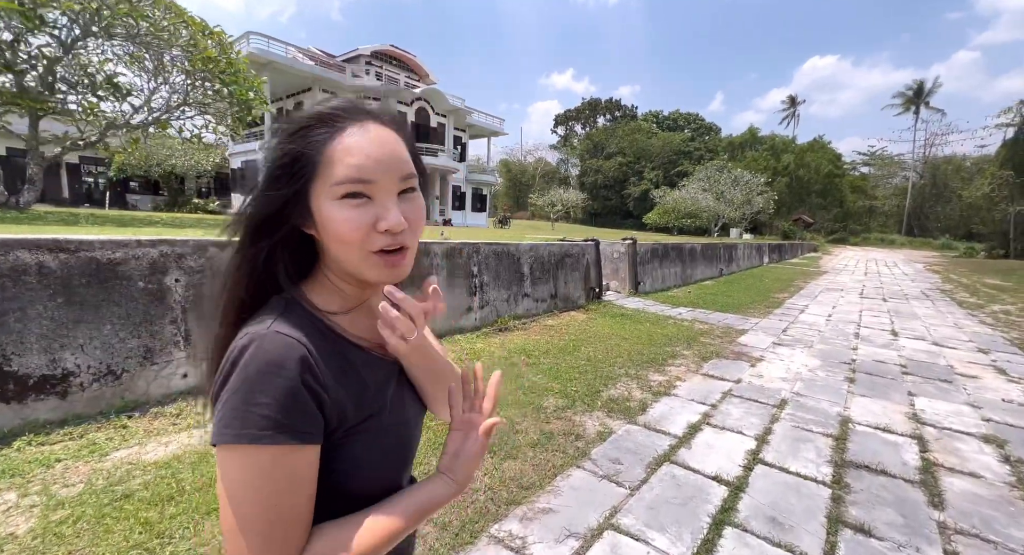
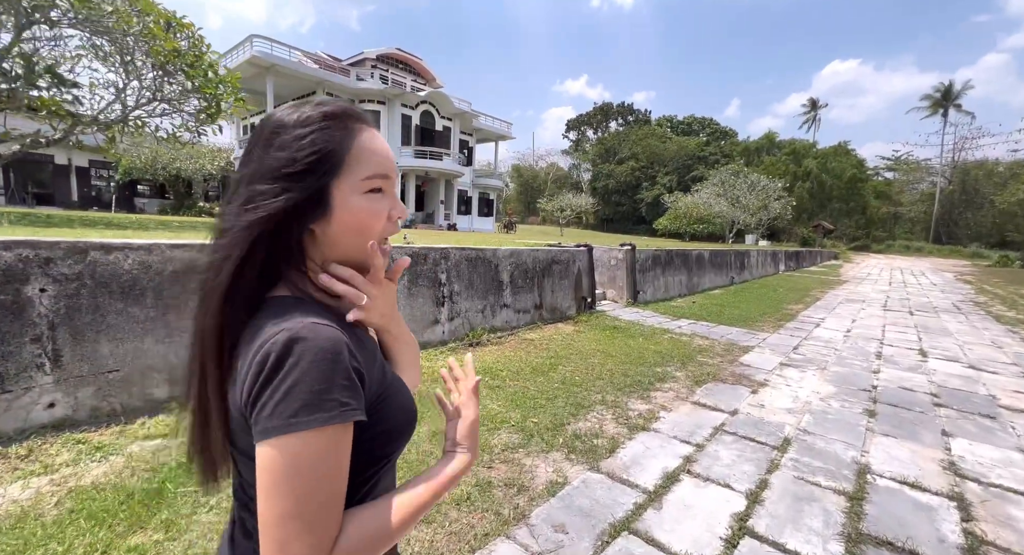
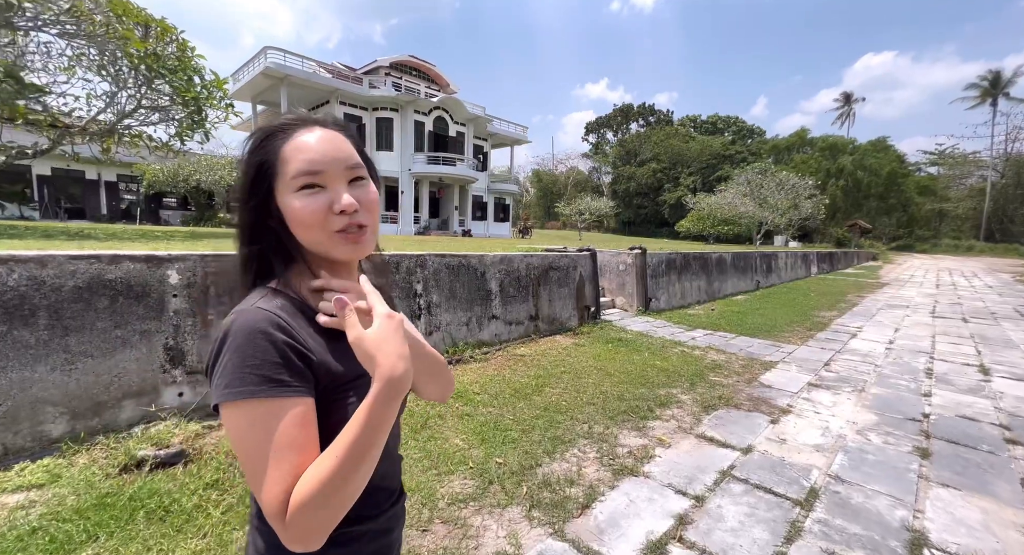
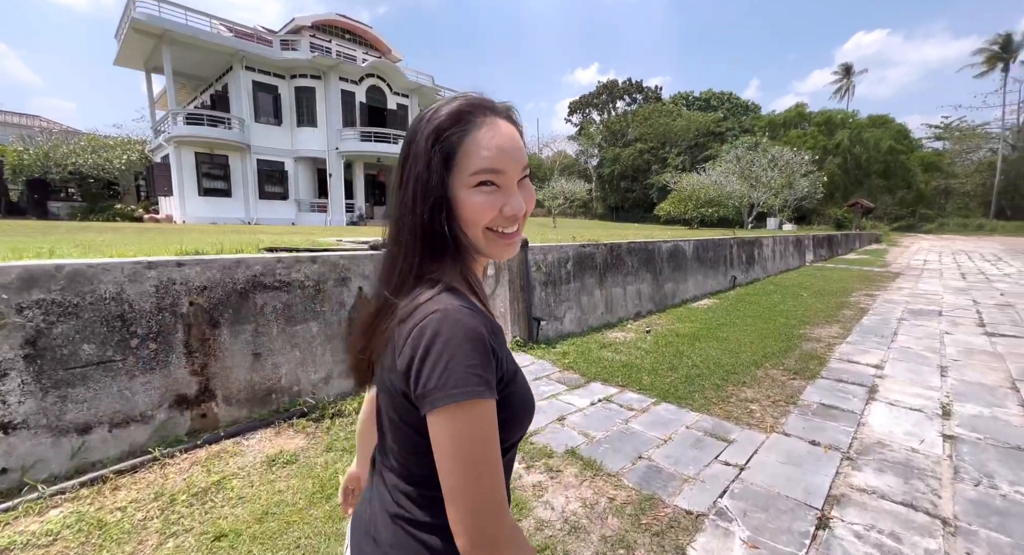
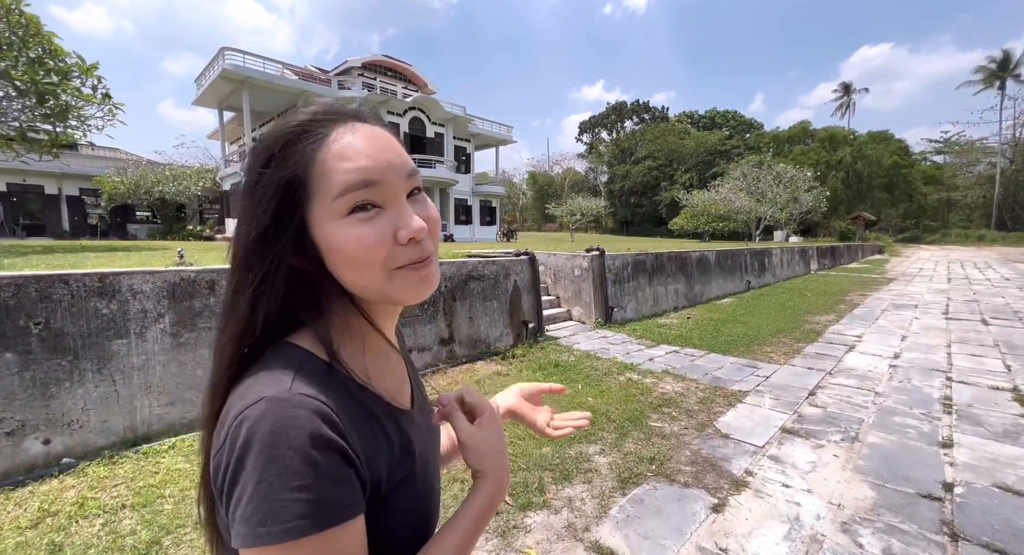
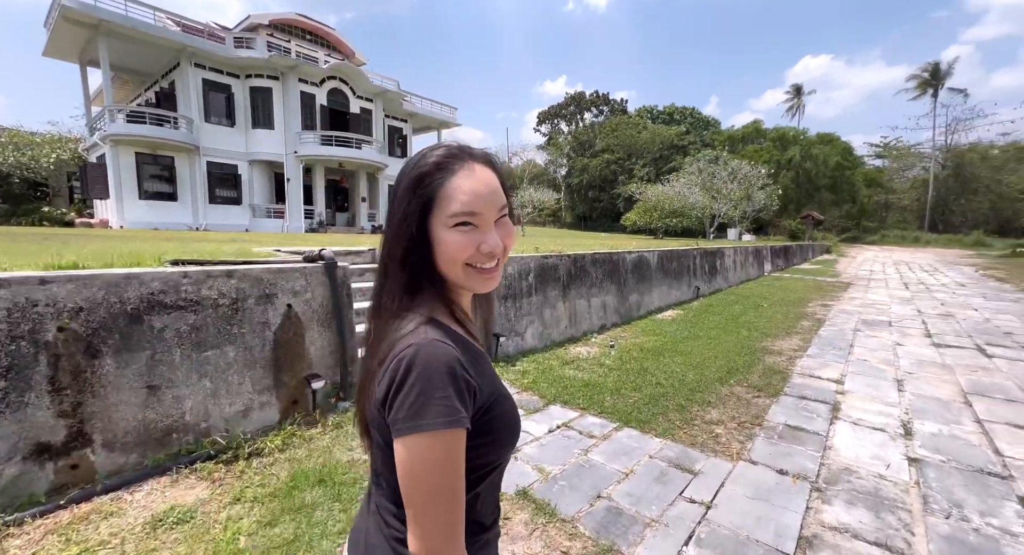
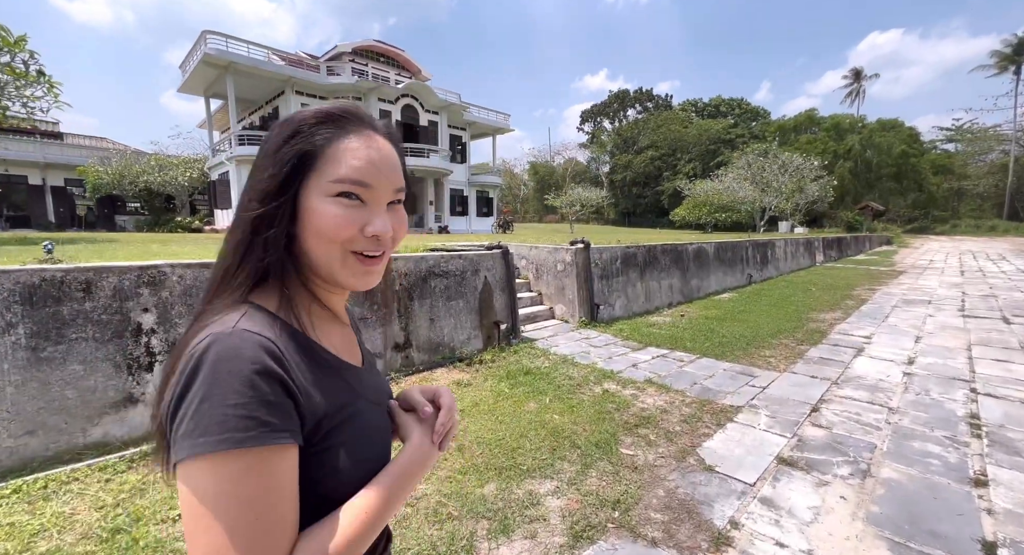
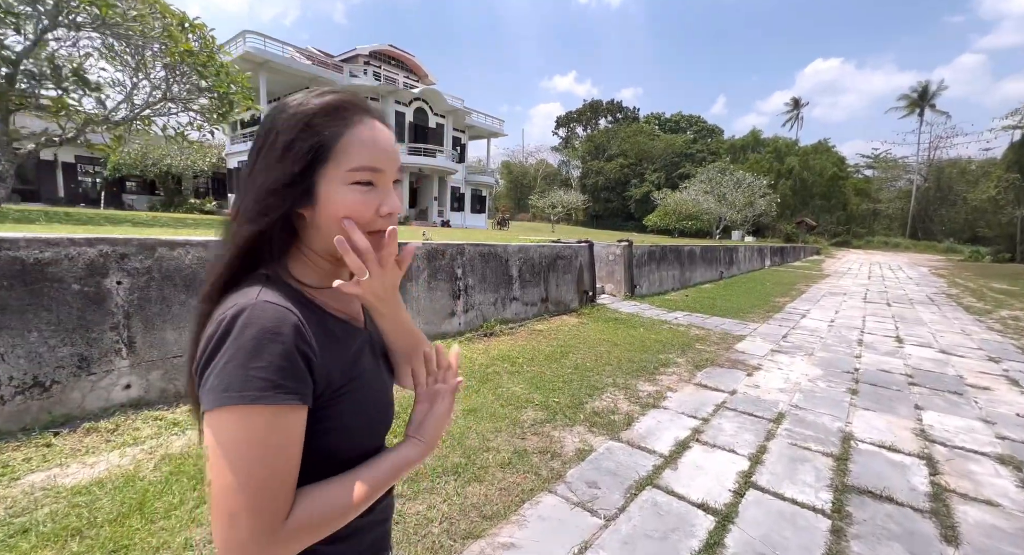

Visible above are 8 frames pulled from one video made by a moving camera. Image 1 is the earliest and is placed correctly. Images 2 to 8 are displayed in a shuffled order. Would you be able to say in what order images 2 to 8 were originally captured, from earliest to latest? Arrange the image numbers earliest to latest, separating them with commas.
8, 2, 3, 5, 7, 4, 6
